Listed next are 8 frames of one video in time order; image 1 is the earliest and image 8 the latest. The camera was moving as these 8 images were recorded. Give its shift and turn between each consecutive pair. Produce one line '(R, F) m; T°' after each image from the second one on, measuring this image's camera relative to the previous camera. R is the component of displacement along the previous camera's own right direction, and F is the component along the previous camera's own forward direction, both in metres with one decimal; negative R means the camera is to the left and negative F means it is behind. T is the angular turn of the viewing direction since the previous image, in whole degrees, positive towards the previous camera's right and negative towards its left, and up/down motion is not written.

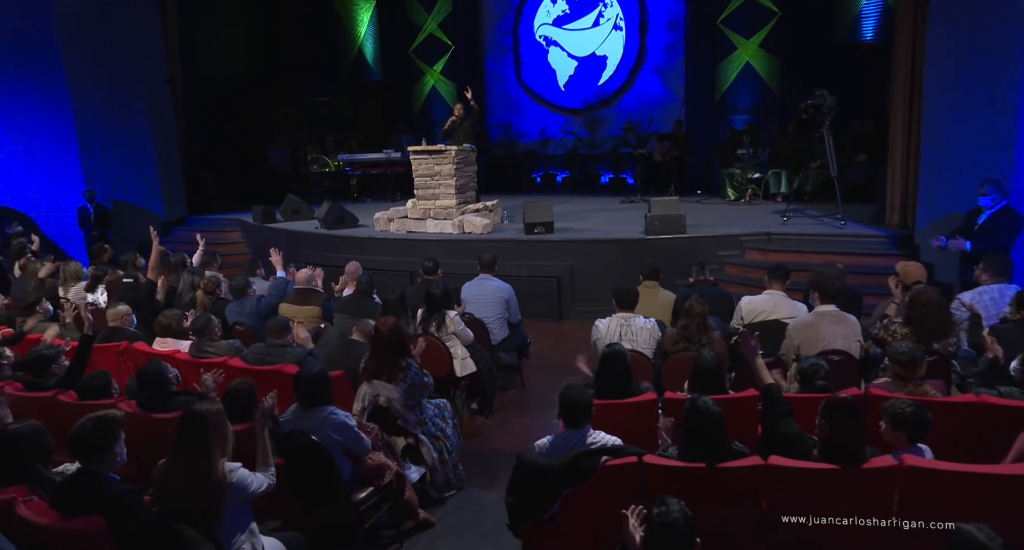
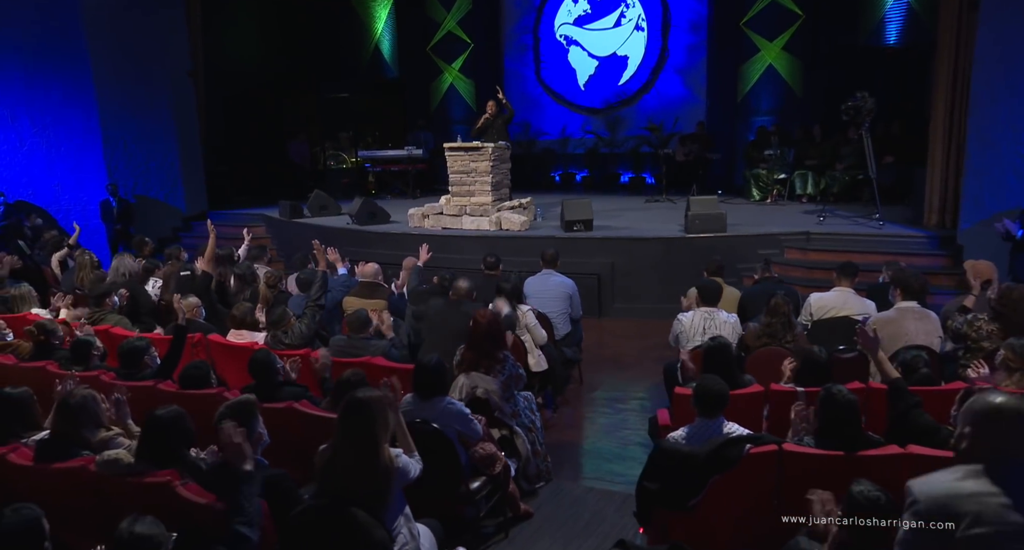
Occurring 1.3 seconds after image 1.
(-0.6, 0.0) m; +1°
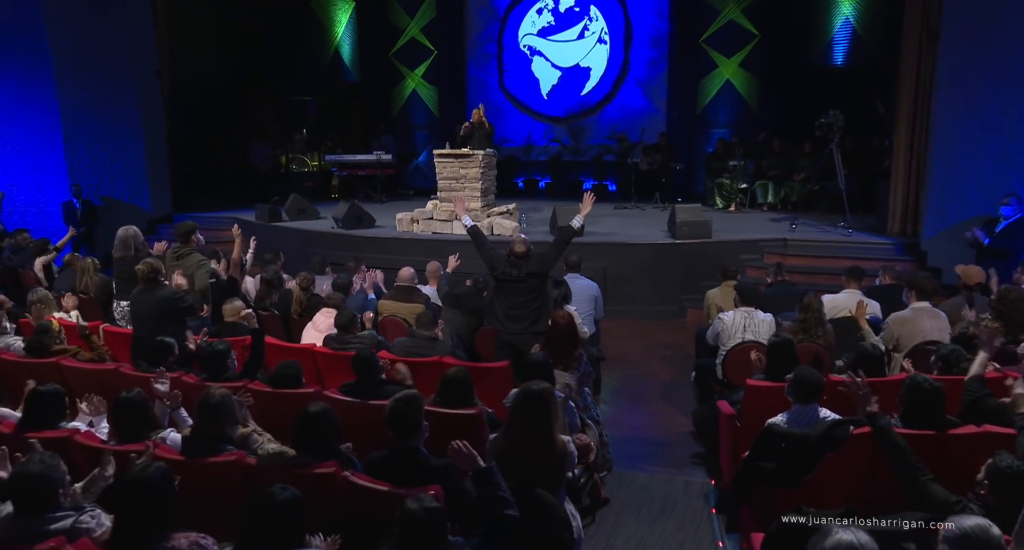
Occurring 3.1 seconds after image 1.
(-0.9, -0.2) m; +7°
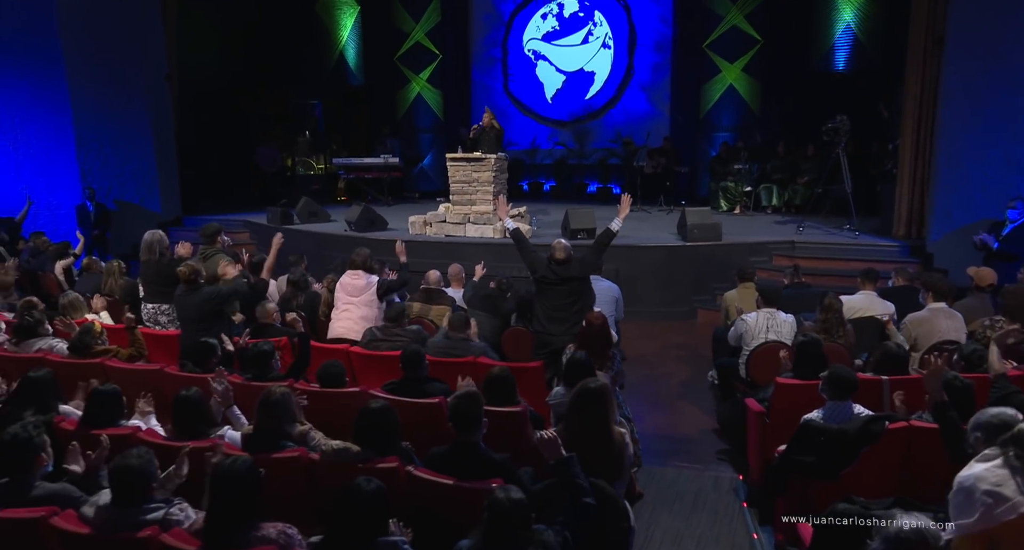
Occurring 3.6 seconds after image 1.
(-0.3, -0.1) m; +1°
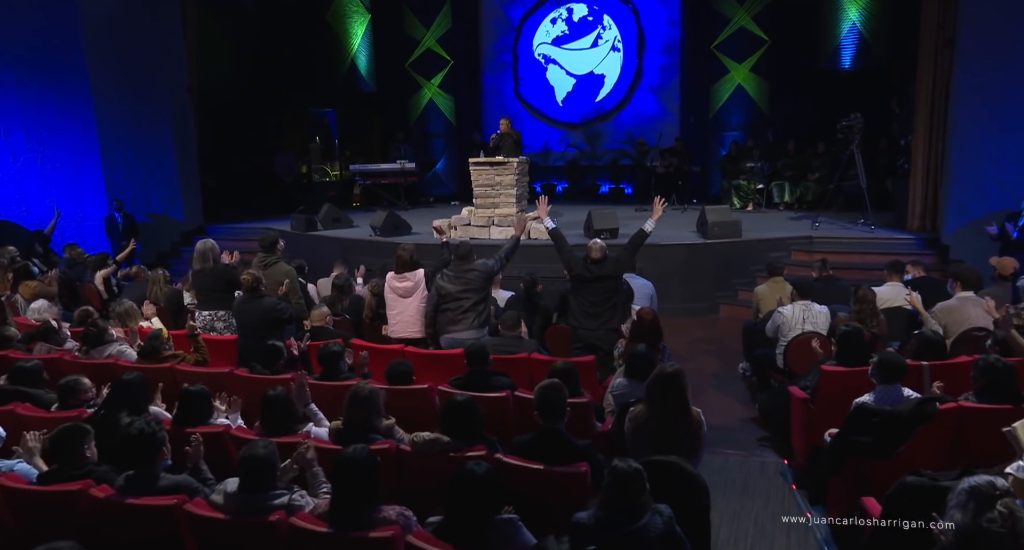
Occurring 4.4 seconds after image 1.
(-0.4, -0.2) m; 0°
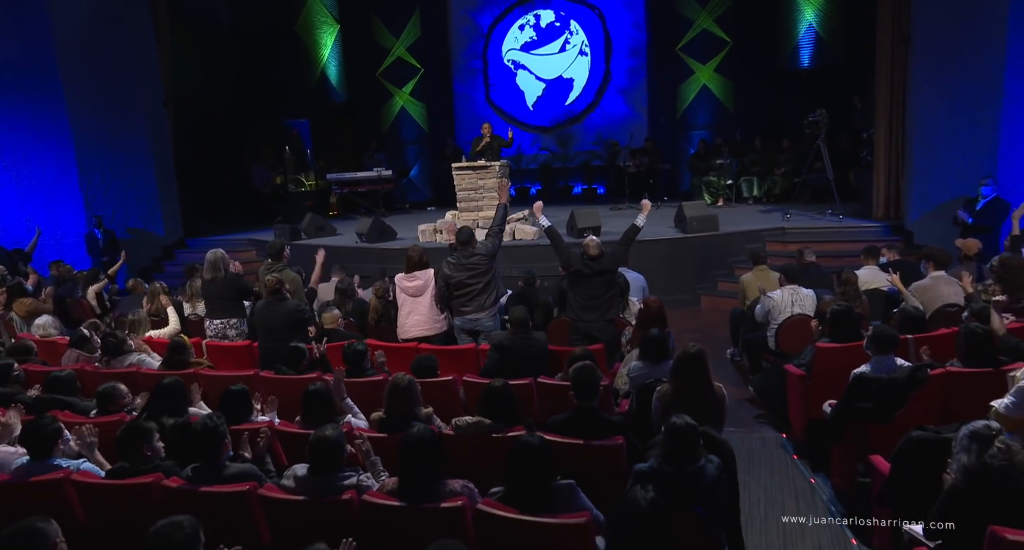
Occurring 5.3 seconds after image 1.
(-0.3, -0.2) m; +3°
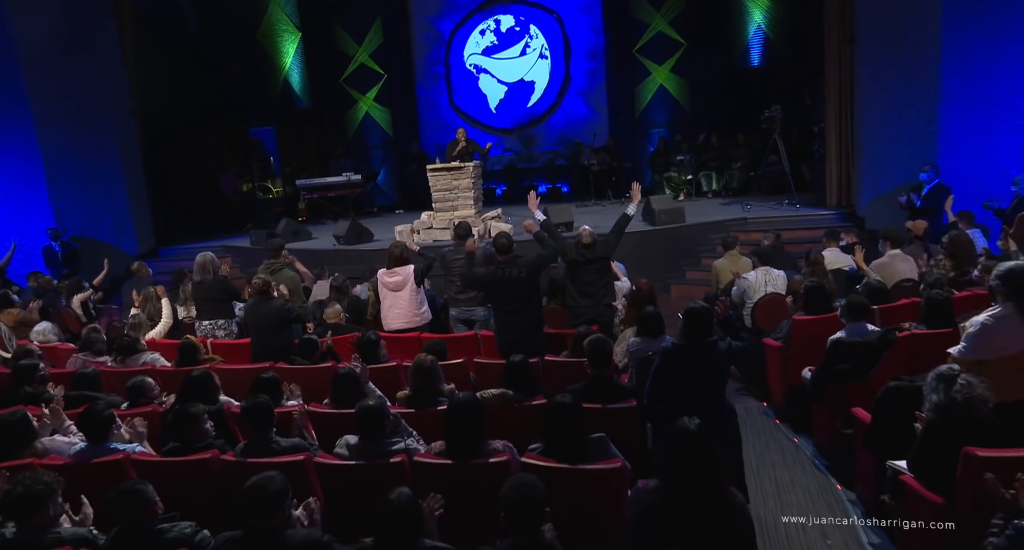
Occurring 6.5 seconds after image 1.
(-0.3, -0.3) m; +4°
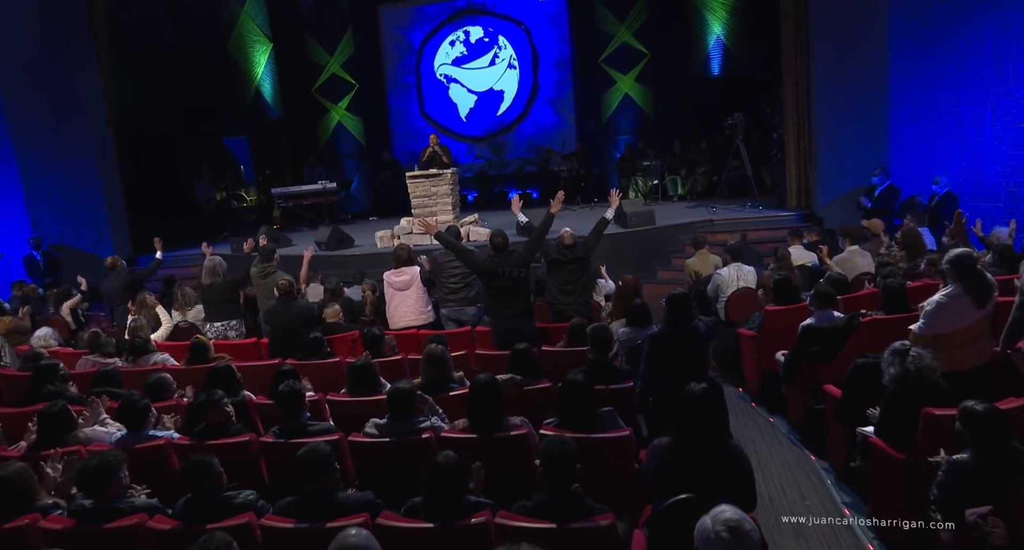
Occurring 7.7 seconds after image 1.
(-0.2, -0.3) m; +3°
